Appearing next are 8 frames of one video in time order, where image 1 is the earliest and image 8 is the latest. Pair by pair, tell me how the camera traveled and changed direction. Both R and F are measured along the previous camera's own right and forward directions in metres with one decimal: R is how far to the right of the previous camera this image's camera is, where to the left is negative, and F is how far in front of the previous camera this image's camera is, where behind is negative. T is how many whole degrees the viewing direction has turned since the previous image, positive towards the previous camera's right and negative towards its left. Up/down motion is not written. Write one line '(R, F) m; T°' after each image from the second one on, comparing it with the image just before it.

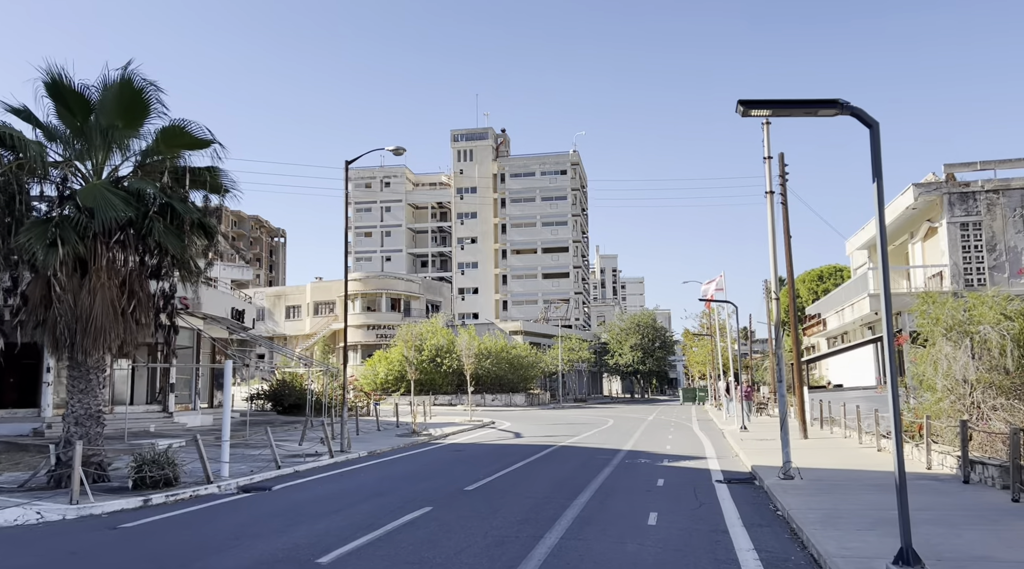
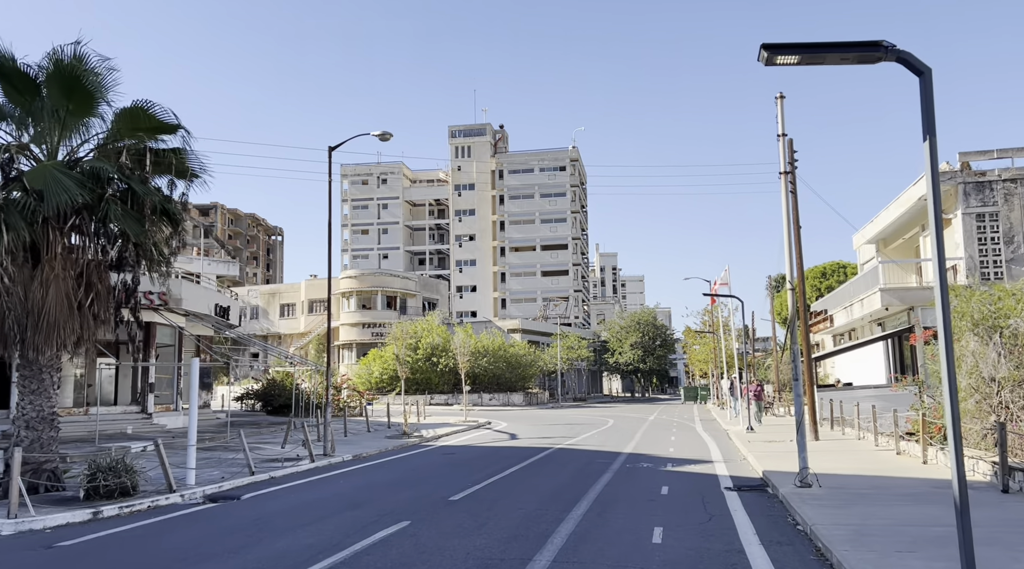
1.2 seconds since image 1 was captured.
(+0.2, +1.2) m; 0°
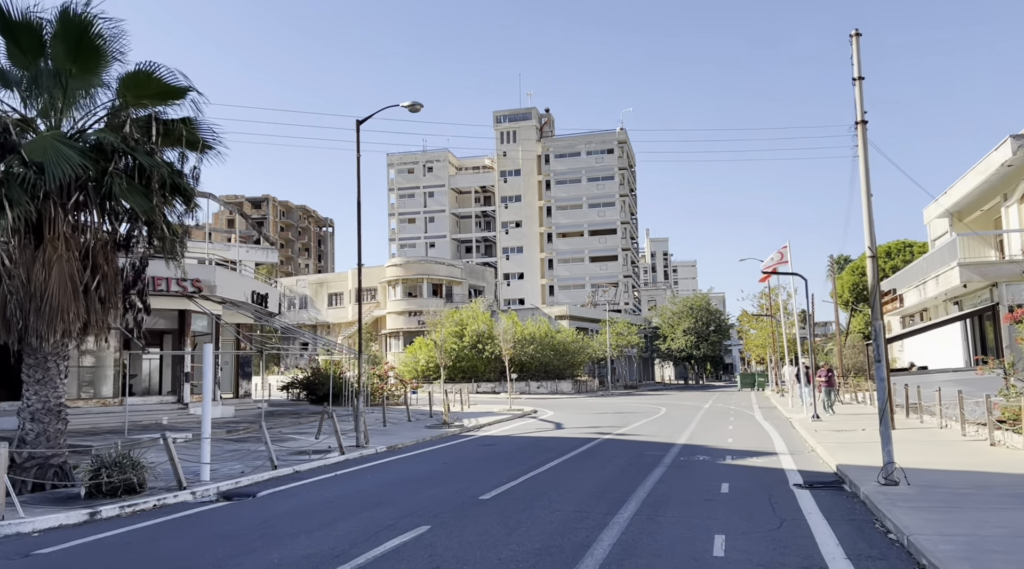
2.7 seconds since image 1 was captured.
(+0.2, +1.4) m; -4°
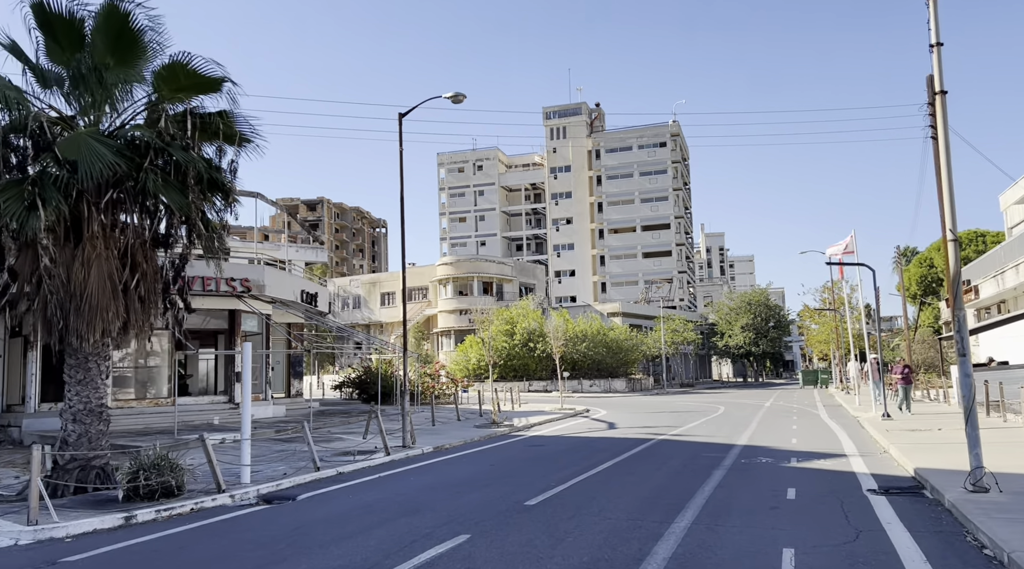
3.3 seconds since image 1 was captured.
(+0.1, +0.7) m; -4°
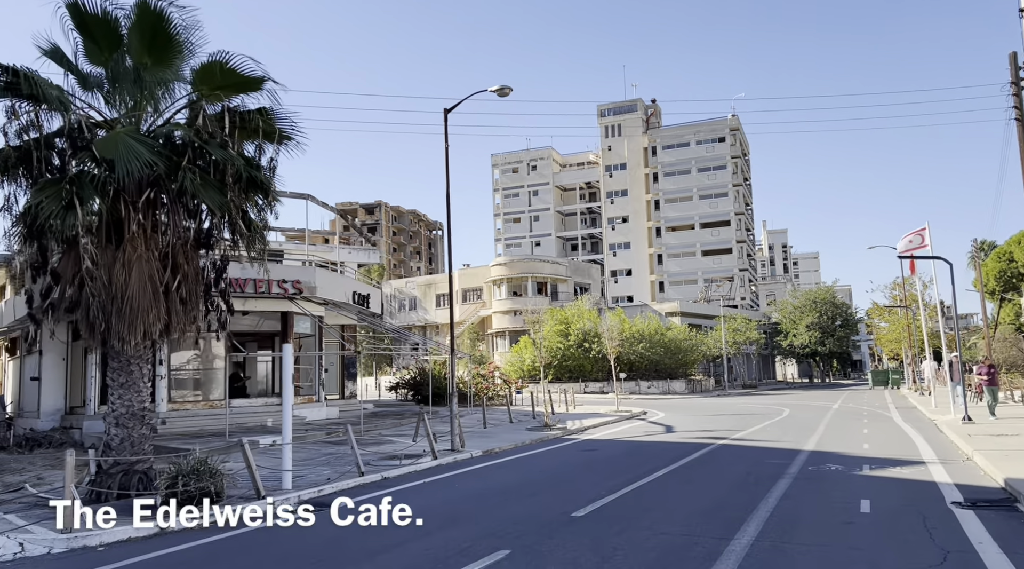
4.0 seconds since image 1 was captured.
(+0.2, +0.6) m; -4°
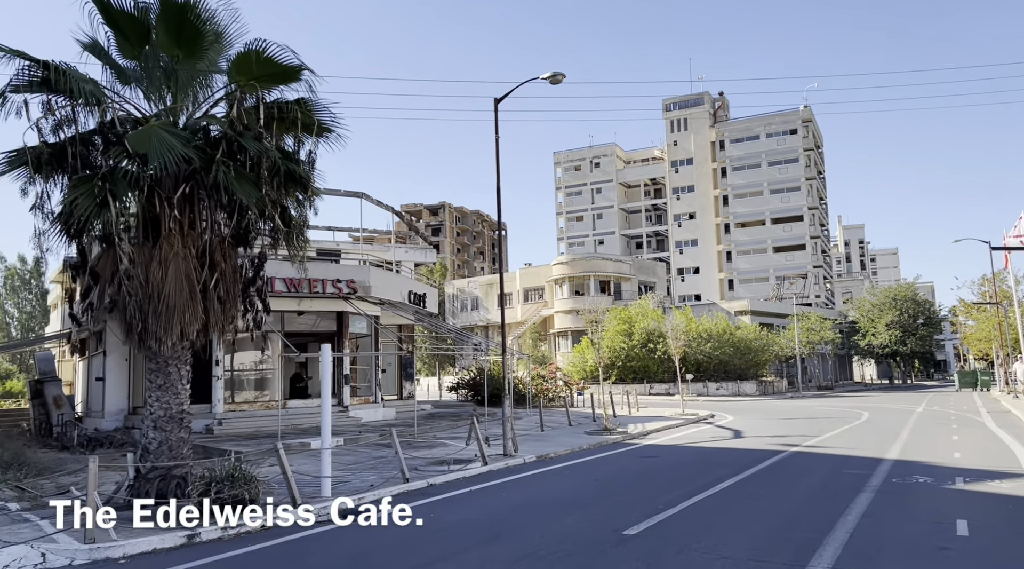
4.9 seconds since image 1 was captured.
(+0.3, +0.8) m; -5°
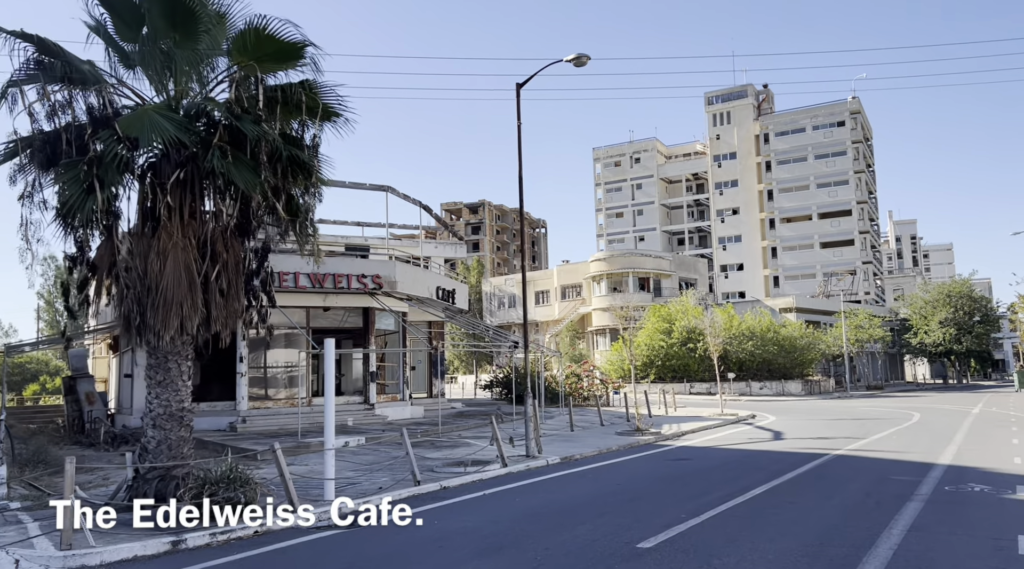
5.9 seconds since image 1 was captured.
(+0.4, +0.8) m; -3°
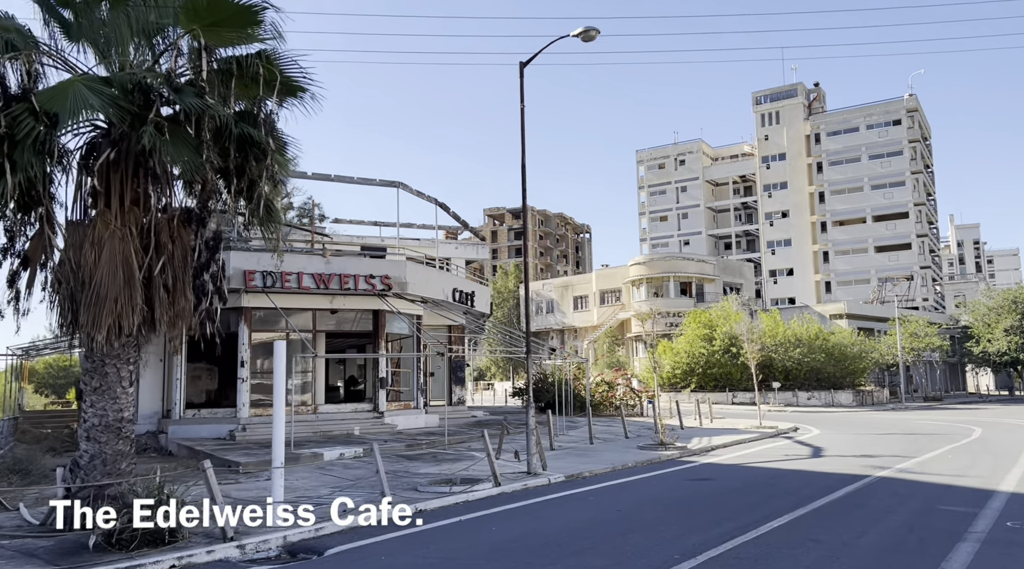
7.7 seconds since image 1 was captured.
(+0.9, +1.6) m; -4°
